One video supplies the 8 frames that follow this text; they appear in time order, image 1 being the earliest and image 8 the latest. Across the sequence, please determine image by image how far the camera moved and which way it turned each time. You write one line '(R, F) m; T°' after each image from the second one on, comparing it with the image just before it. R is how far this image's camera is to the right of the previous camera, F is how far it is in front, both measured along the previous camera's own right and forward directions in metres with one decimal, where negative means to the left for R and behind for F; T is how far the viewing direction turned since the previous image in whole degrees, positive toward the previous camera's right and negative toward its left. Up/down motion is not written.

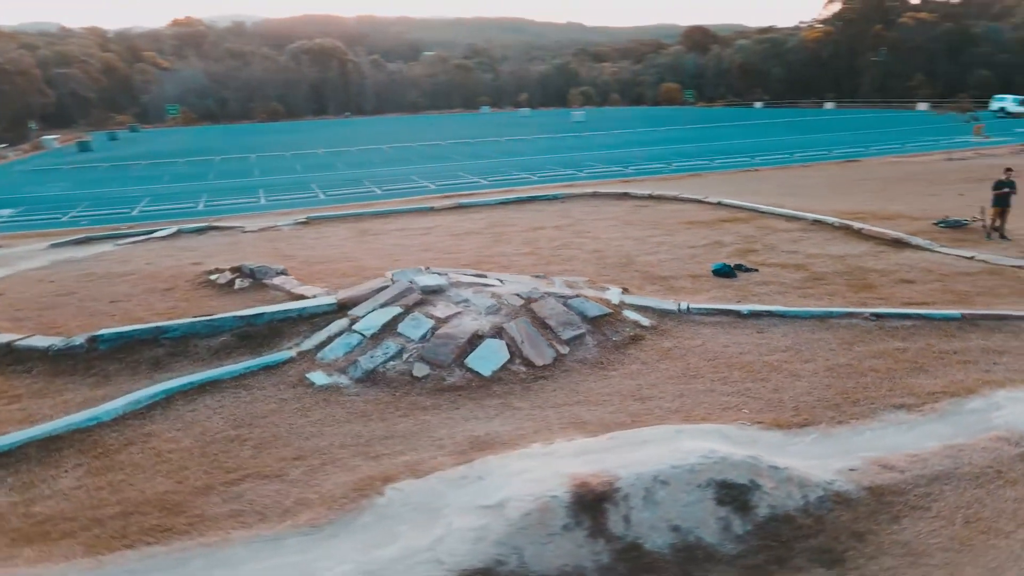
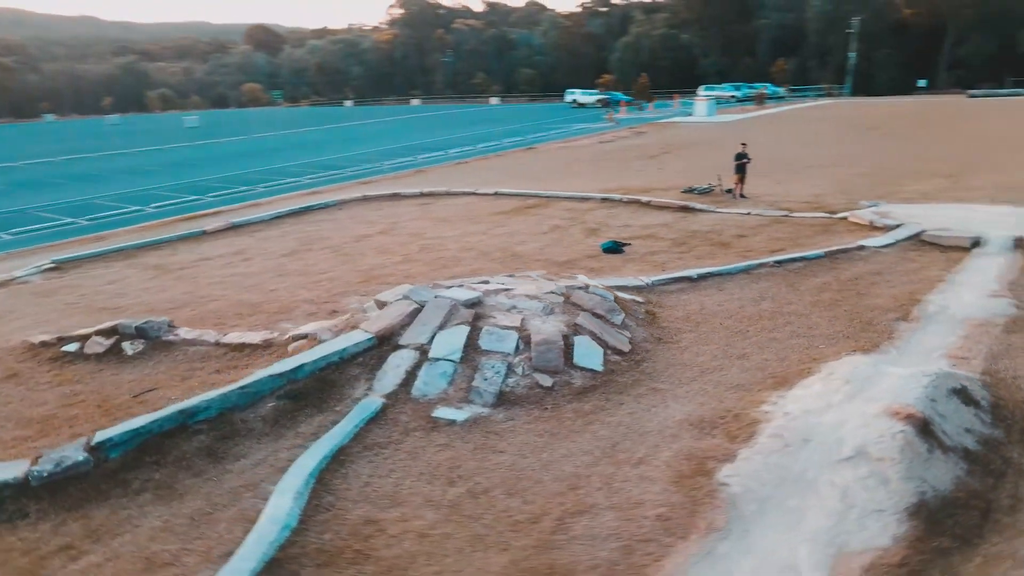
(-3.9, +1.1) m; +31°
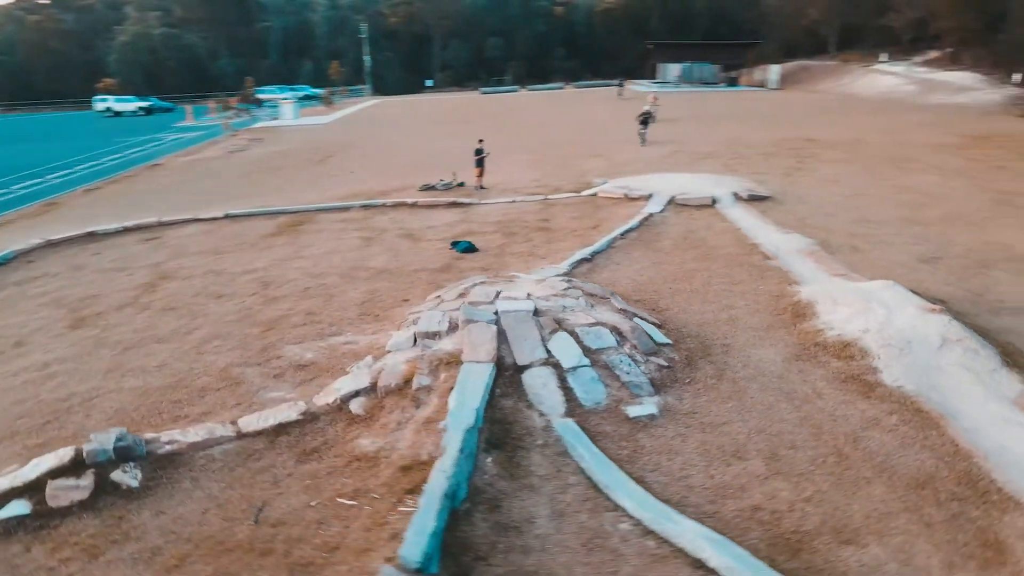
(-4.4, +1.5) m; +37°
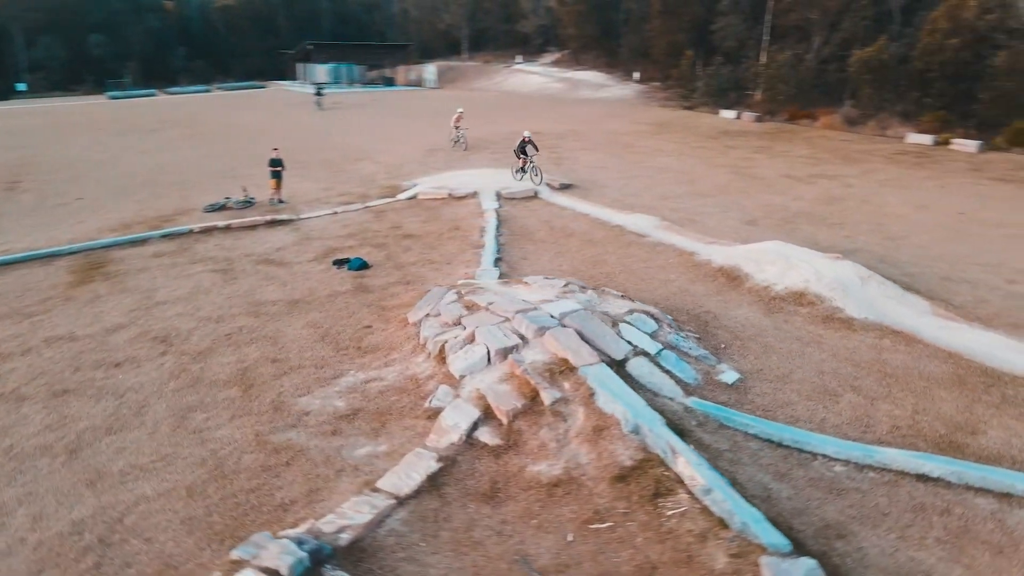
(-3.5, +1.0) m; +28°
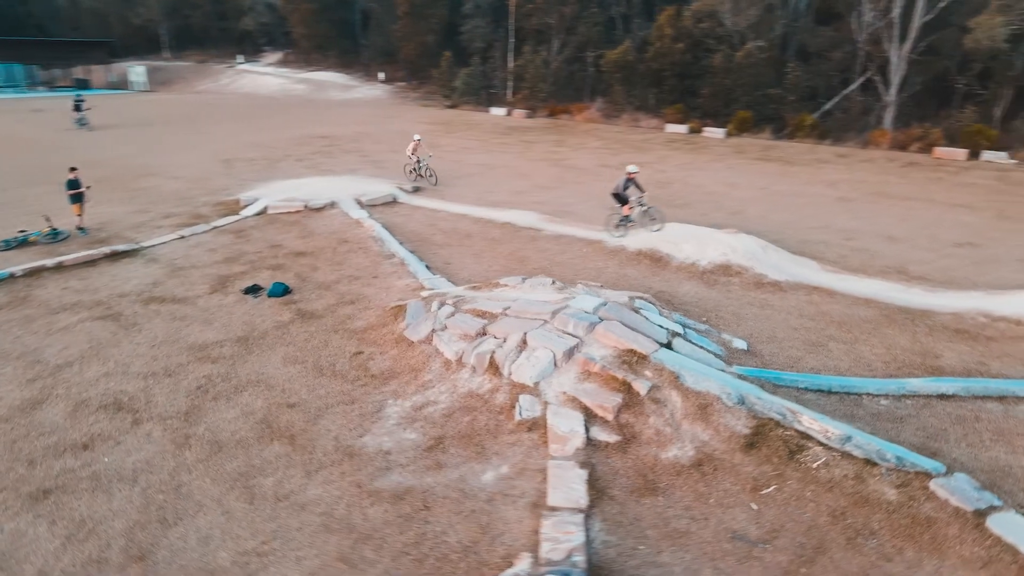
(-2.8, +0.6) m; +23°
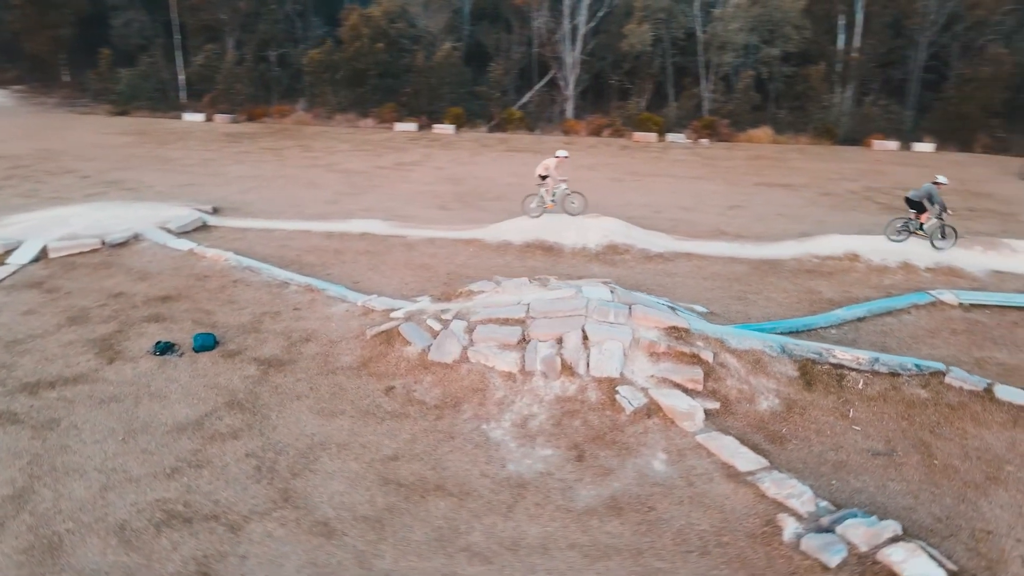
(-3.5, +1.0) m; +29°
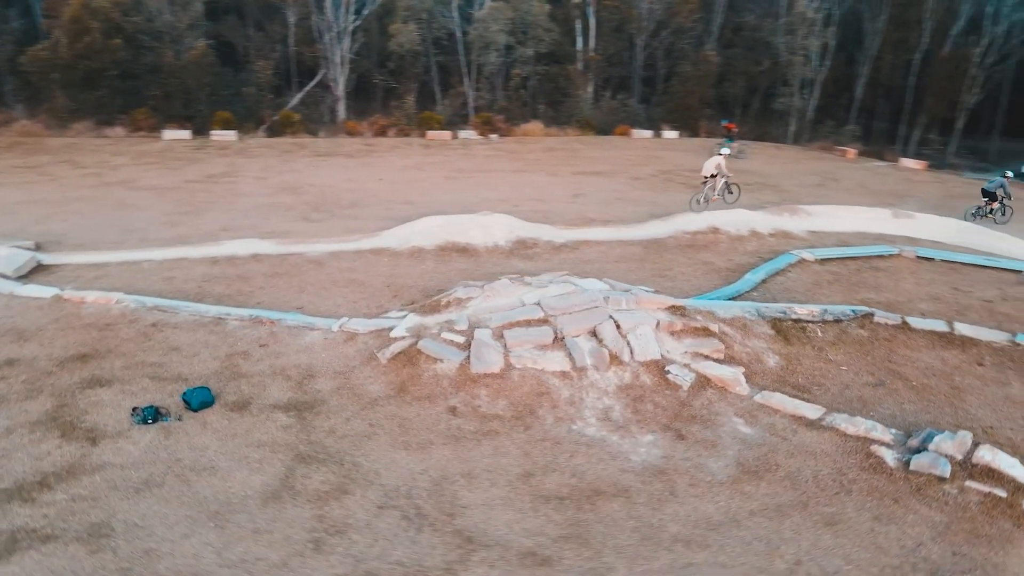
(-2.8, +0.6) m; +23°
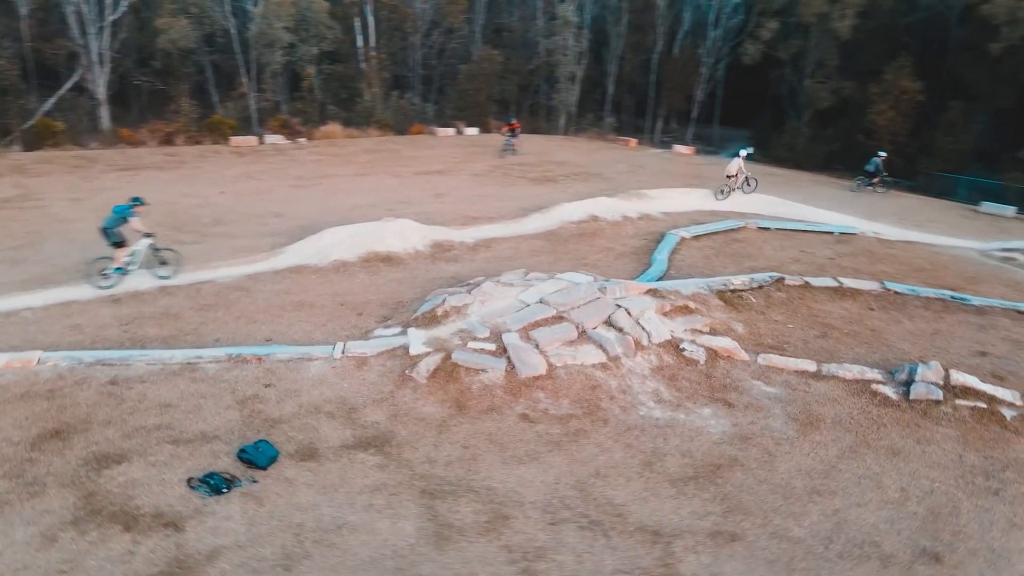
(-2.5, +0.5) m; +20°
